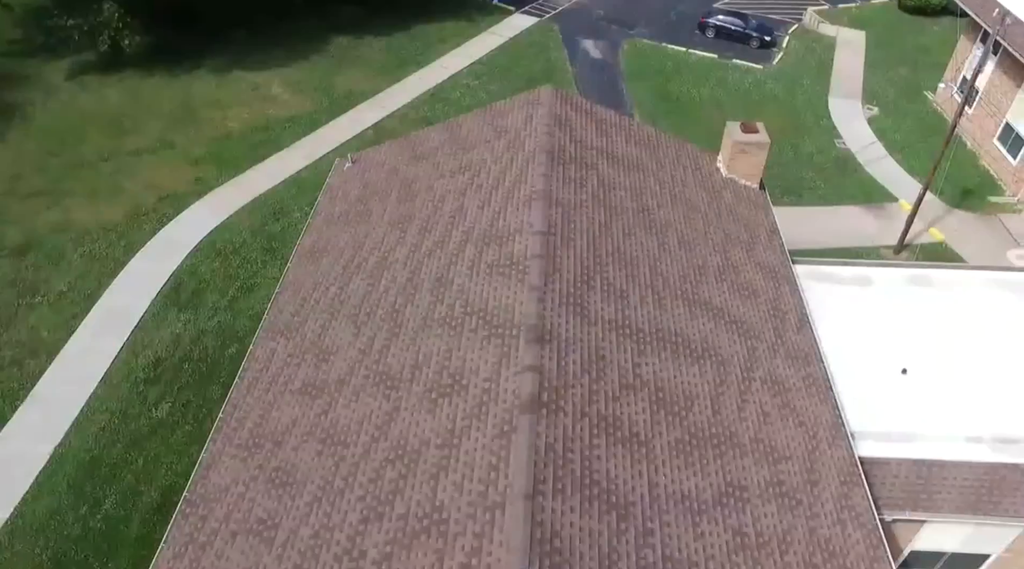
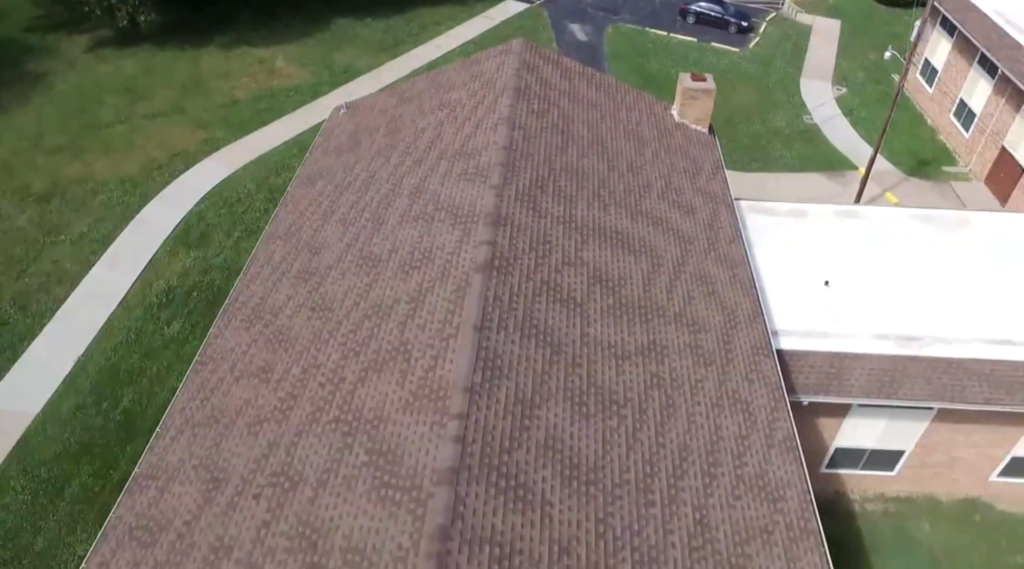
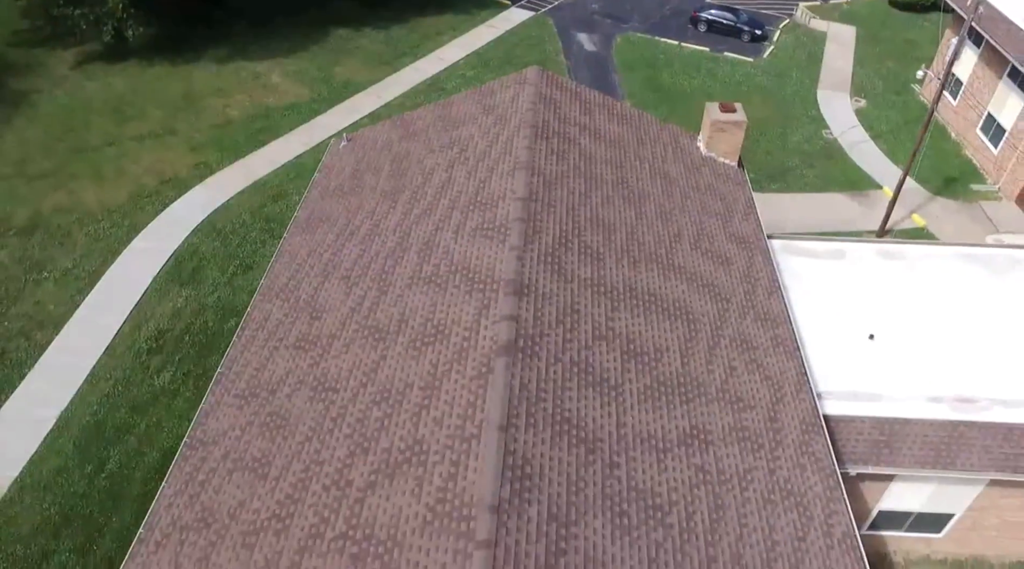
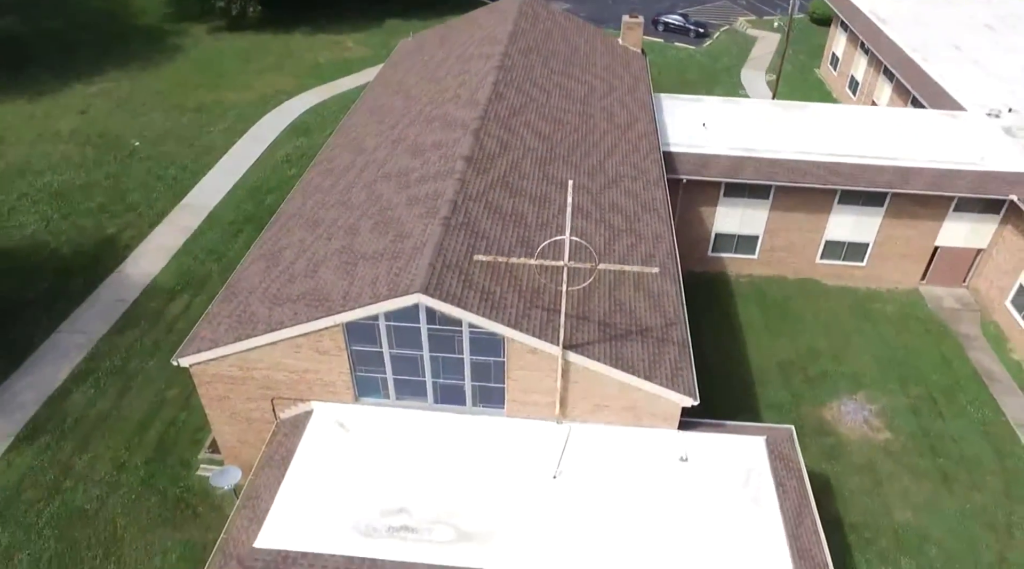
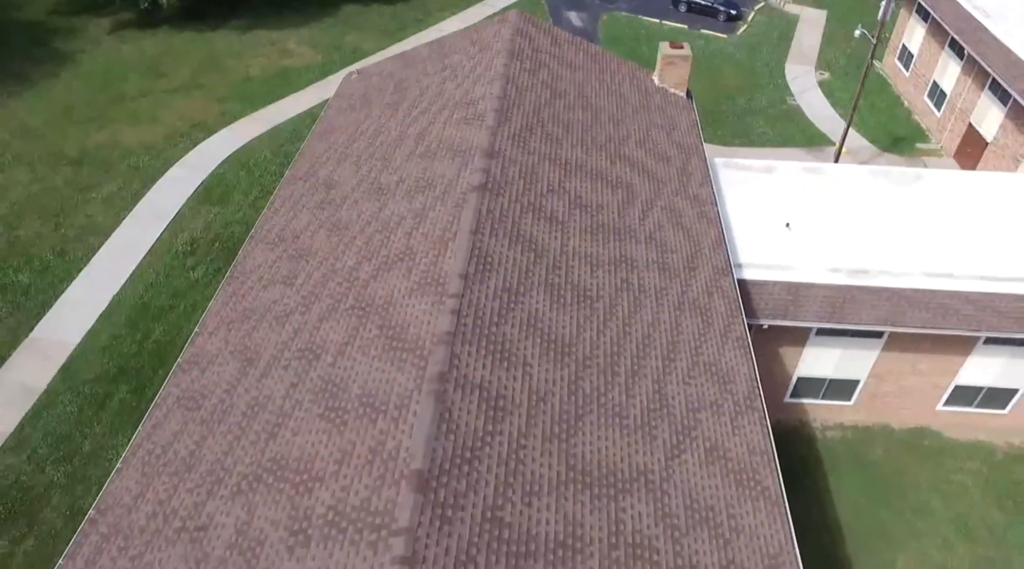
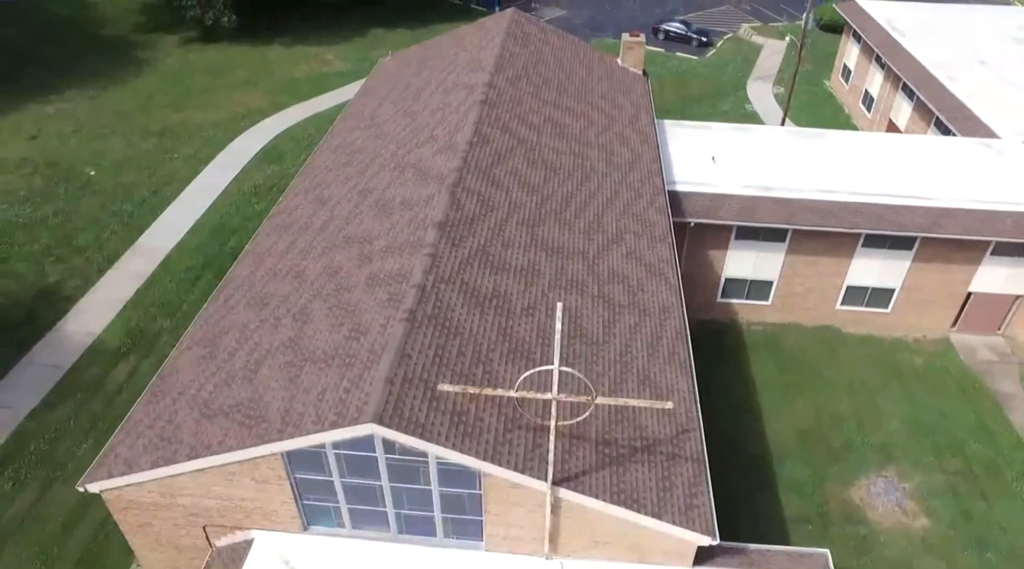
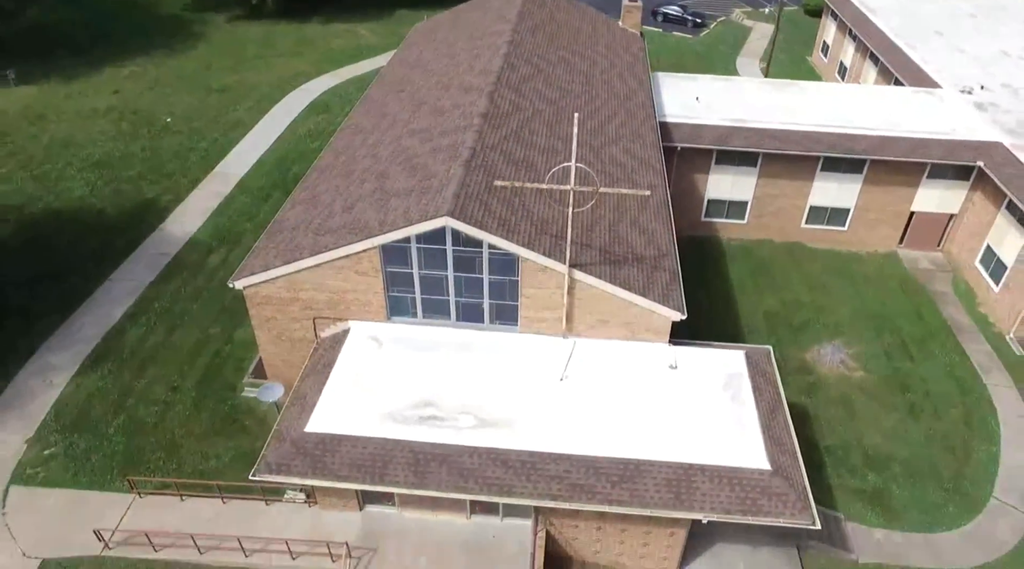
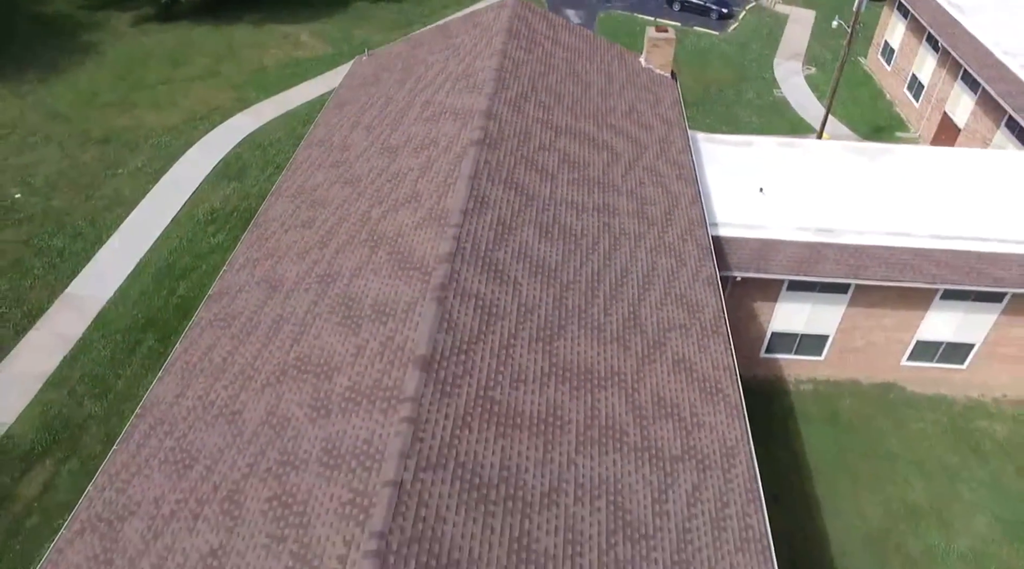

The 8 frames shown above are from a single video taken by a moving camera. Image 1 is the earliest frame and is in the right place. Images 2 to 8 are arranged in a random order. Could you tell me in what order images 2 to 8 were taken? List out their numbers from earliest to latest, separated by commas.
3, 2, 5, 8, 6, 4, 7
